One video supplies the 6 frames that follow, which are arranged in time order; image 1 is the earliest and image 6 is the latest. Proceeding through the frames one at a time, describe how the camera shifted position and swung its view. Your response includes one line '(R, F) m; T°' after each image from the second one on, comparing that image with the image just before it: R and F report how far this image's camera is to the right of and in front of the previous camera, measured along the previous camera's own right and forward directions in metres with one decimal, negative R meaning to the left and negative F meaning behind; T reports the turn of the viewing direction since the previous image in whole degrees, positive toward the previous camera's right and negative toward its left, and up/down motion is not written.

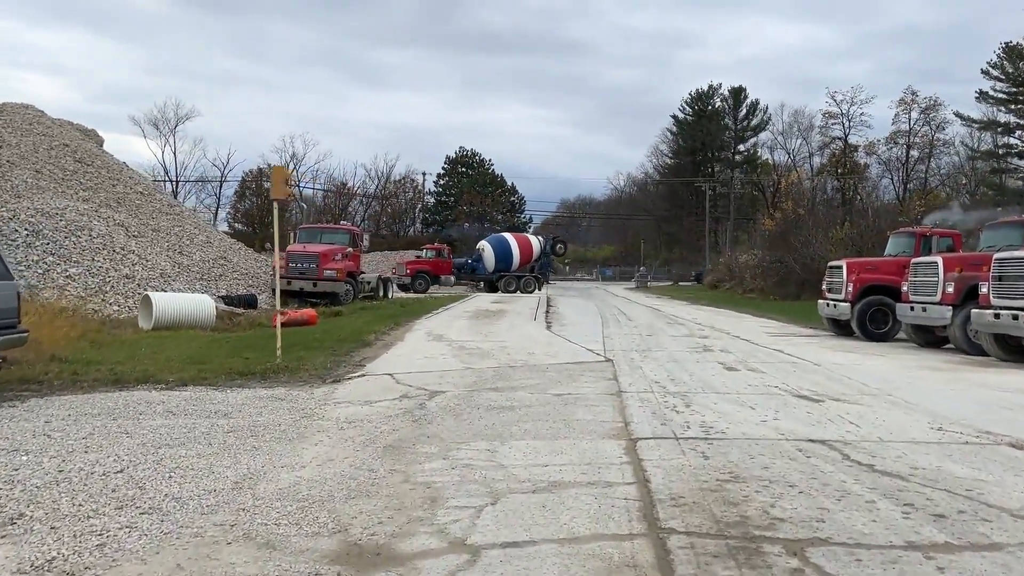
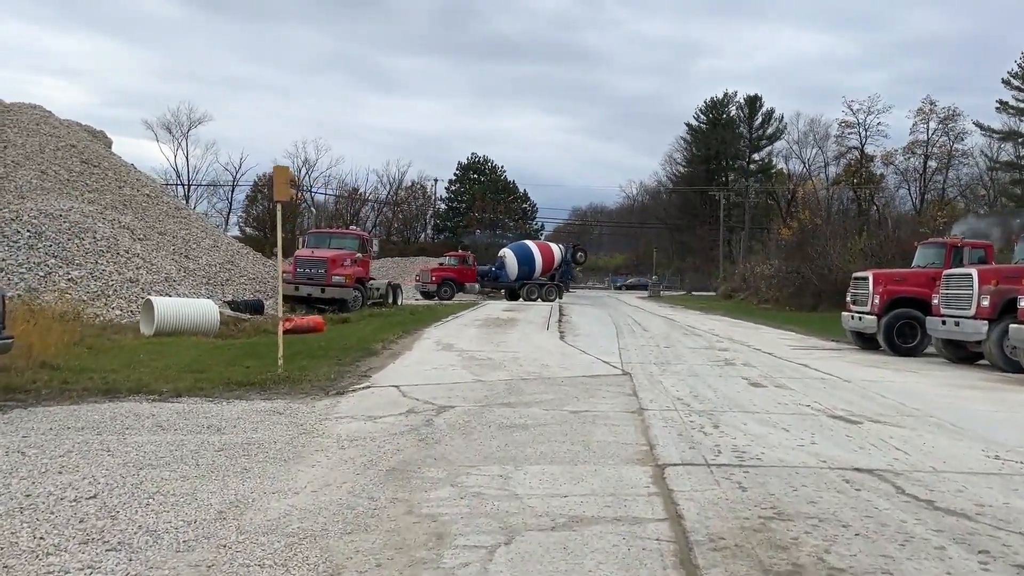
(0.0, +0.6) m; -1°
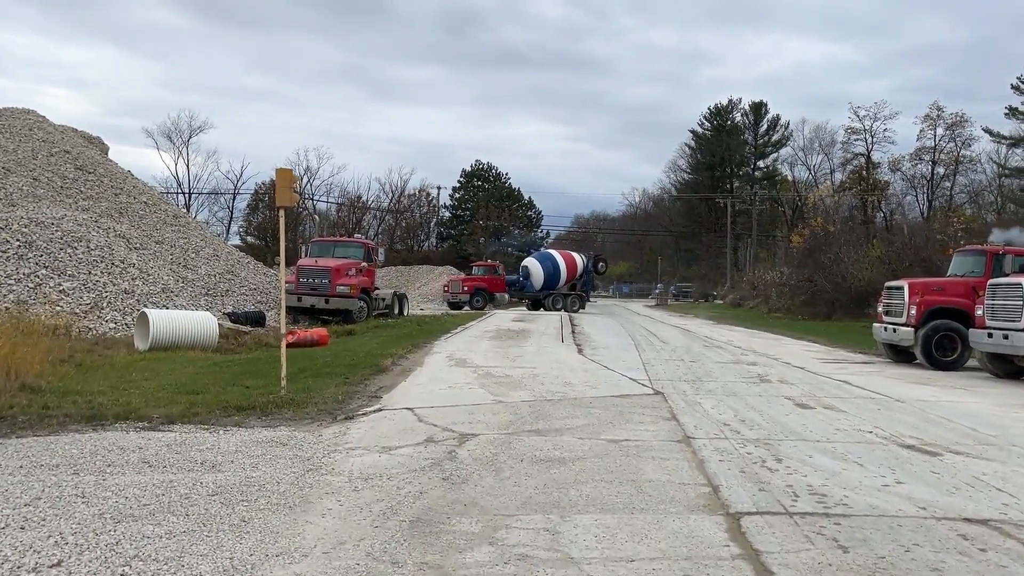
(-0.3, +0.9) m; 0°
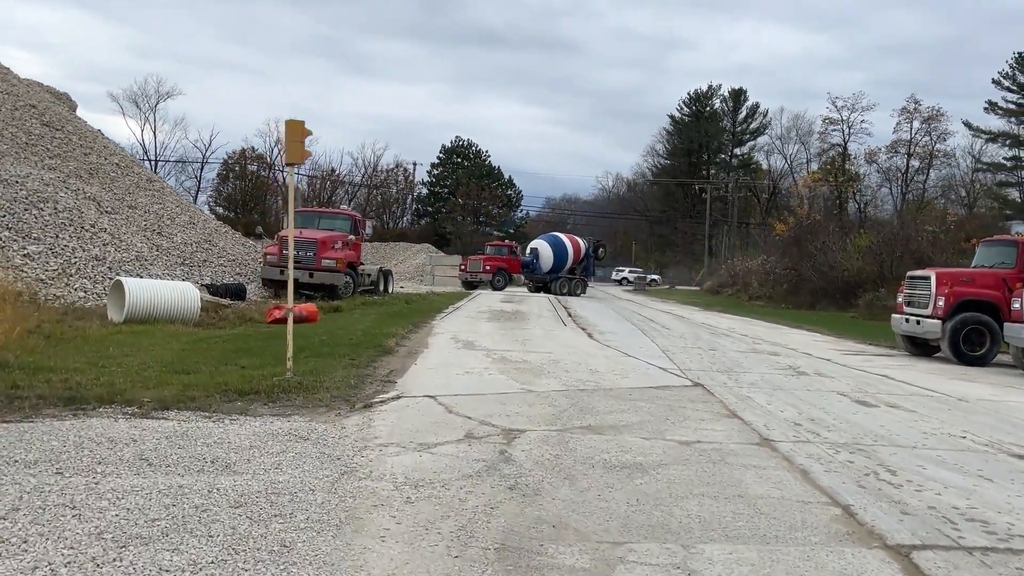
(-0.8, +1.1) m; +2°
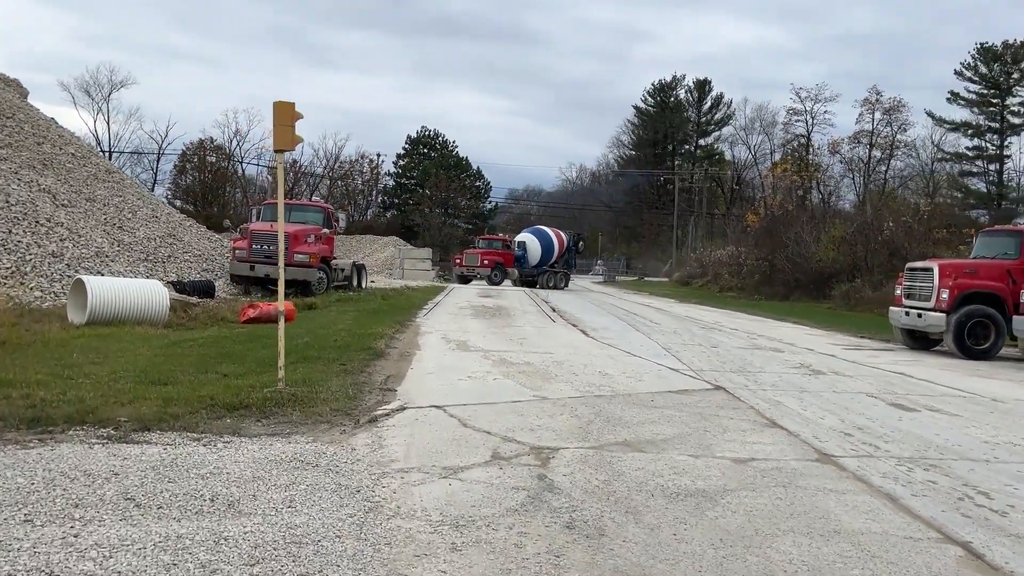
(-0.5, +0.8) m; +3°
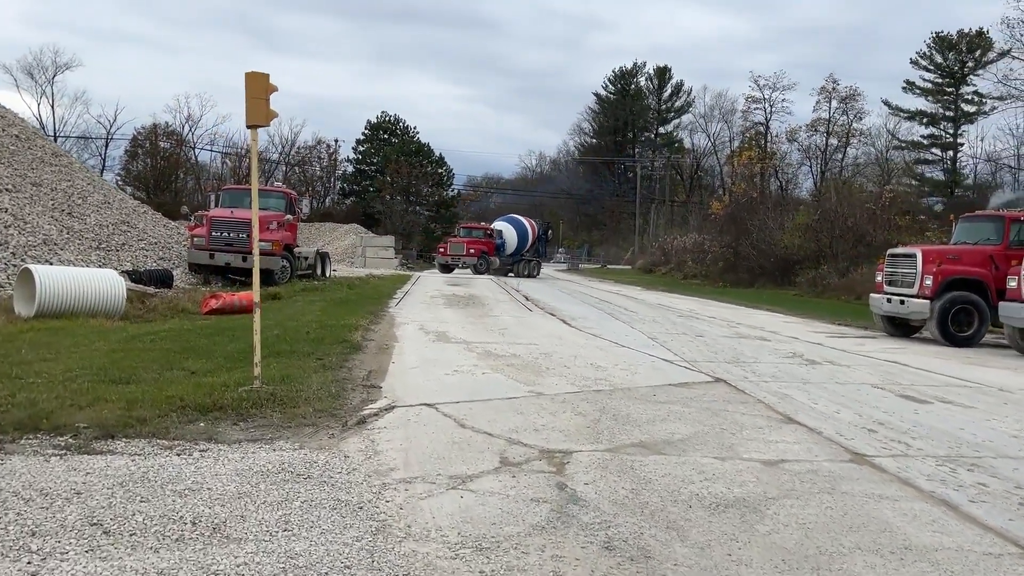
(-0.3, +0.6) m; +3°
